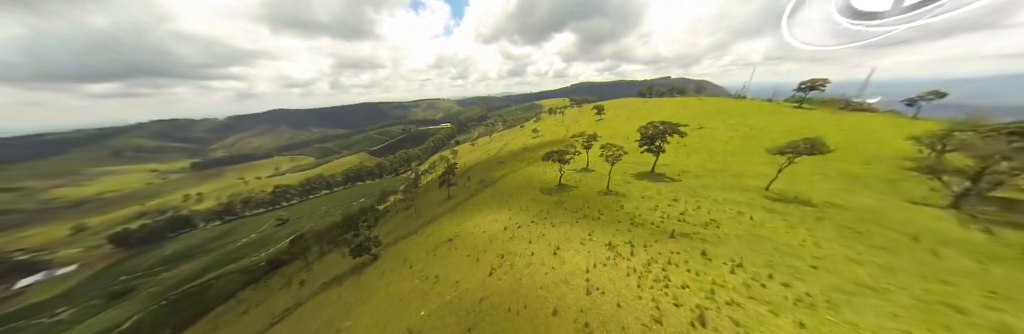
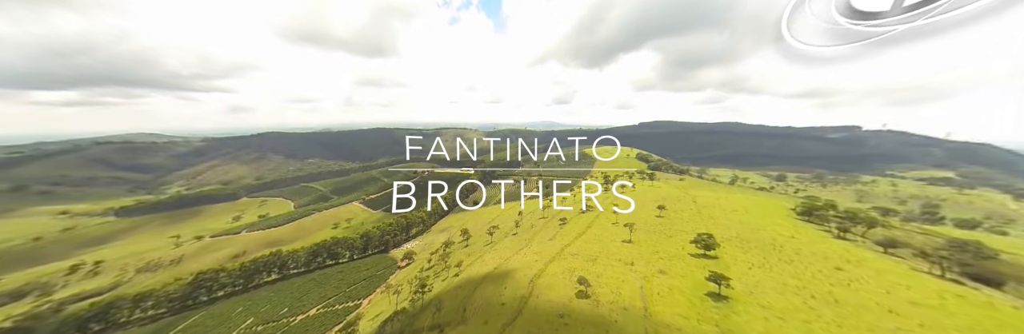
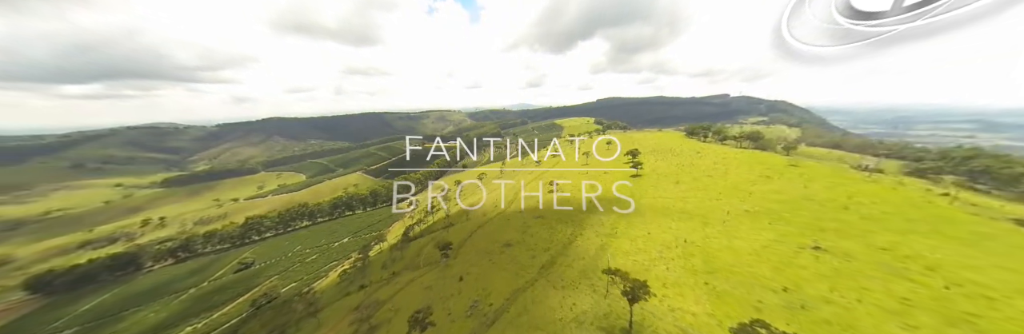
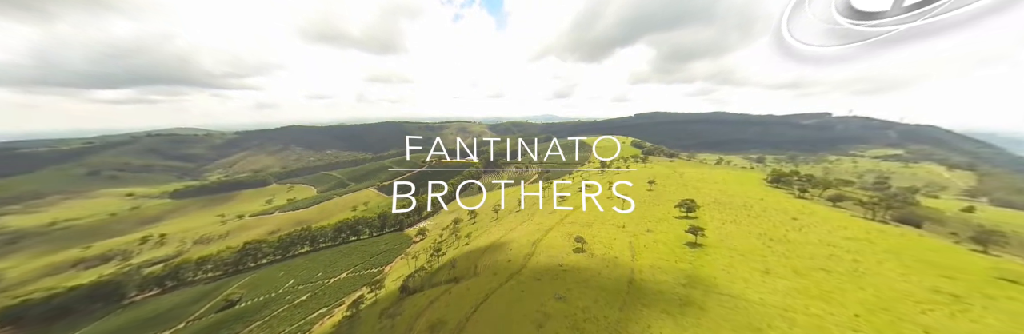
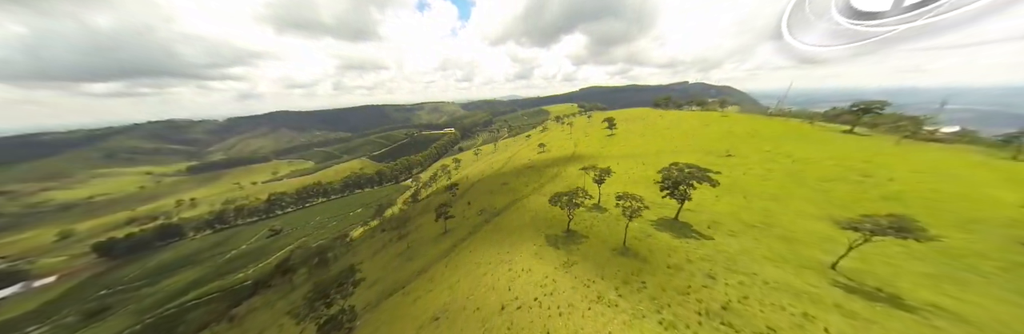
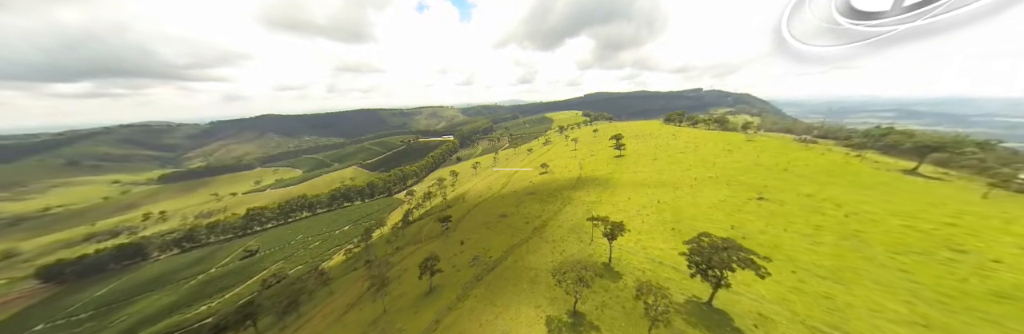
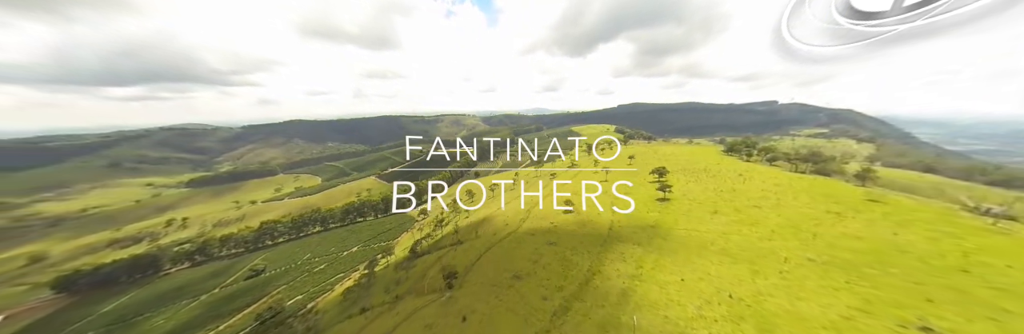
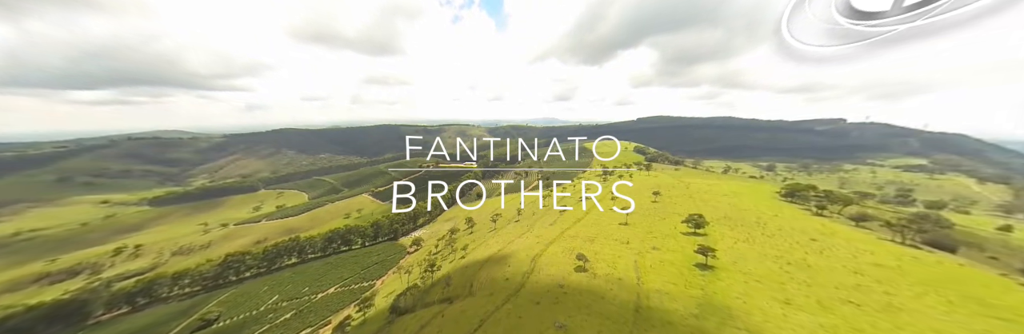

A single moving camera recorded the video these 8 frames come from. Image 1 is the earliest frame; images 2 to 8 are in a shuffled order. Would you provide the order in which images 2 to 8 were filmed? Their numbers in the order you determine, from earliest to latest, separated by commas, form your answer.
5, 6, 3, 7, 4, 8, 2
